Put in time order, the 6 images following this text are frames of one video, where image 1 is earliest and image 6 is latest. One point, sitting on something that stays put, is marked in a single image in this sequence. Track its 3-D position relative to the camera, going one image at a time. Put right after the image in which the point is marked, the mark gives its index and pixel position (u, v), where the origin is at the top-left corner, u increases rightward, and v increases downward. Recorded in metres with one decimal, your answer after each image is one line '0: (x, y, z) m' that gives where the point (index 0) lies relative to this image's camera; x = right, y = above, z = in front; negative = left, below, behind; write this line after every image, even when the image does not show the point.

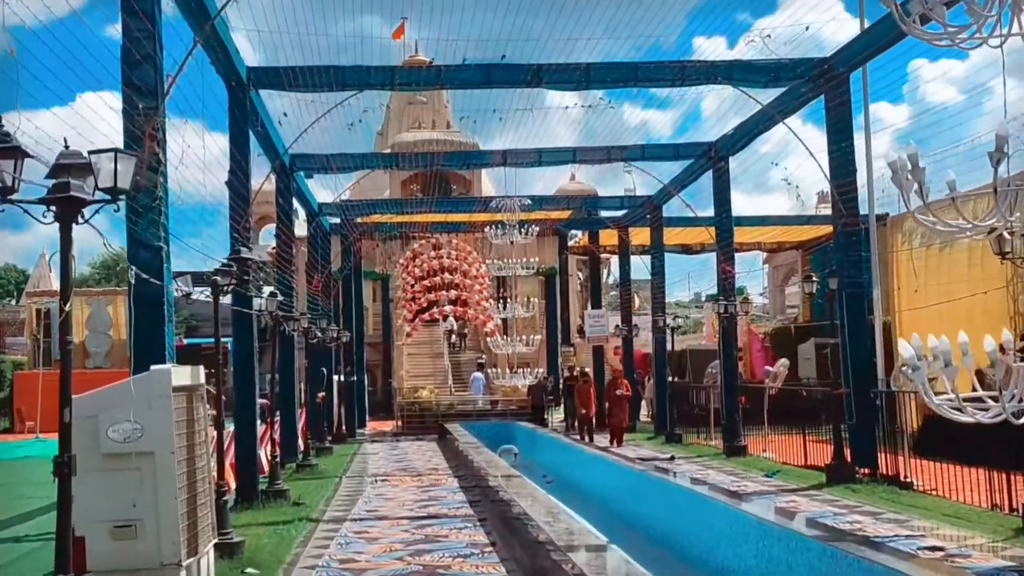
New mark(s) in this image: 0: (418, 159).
0: (-1.4, +1.9, +15.1) m
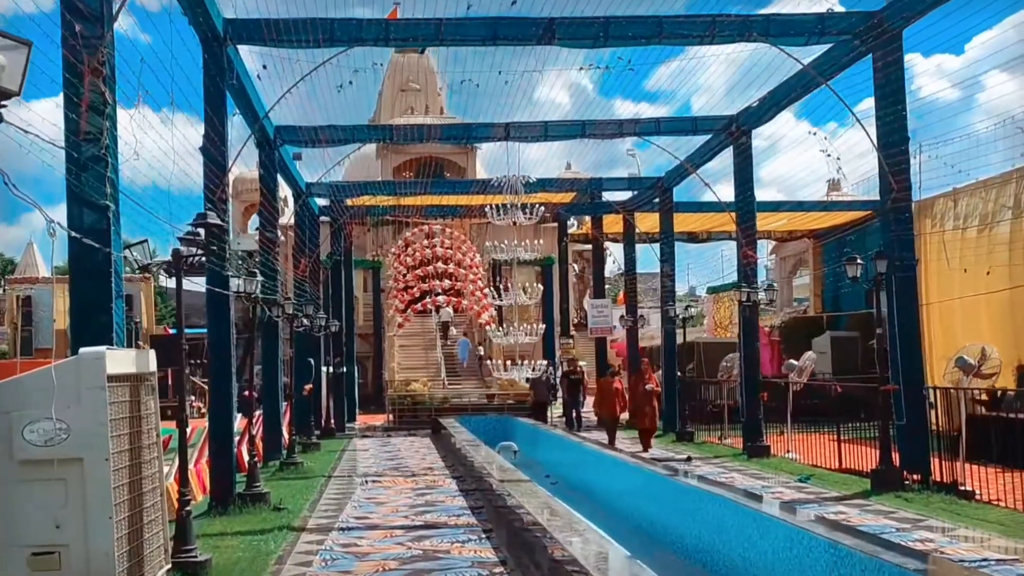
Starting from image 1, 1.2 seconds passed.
0: (-1.4, +2.1, +13.9) m
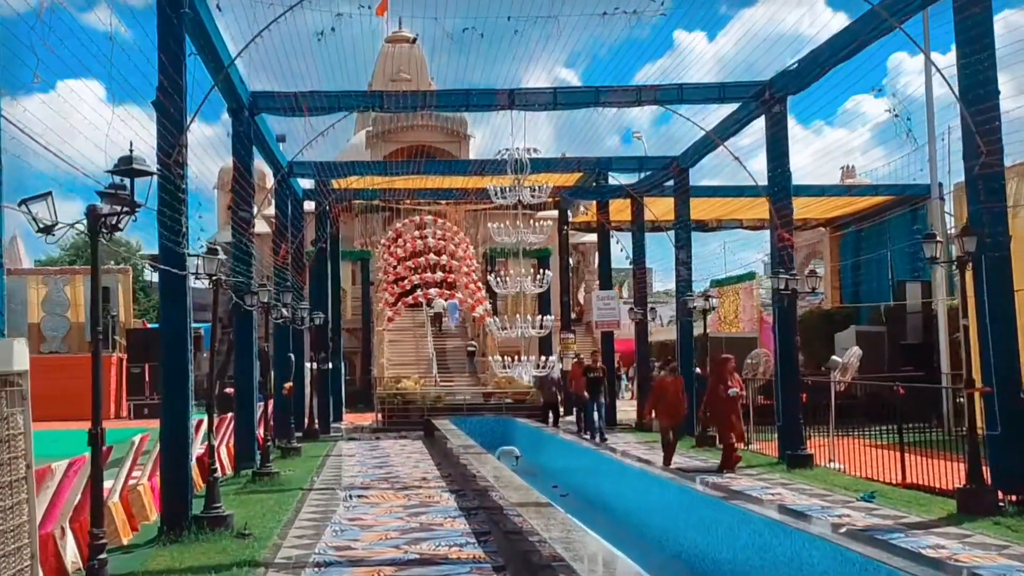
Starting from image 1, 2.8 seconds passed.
0: (-1.3, +2.3, +12.4) m
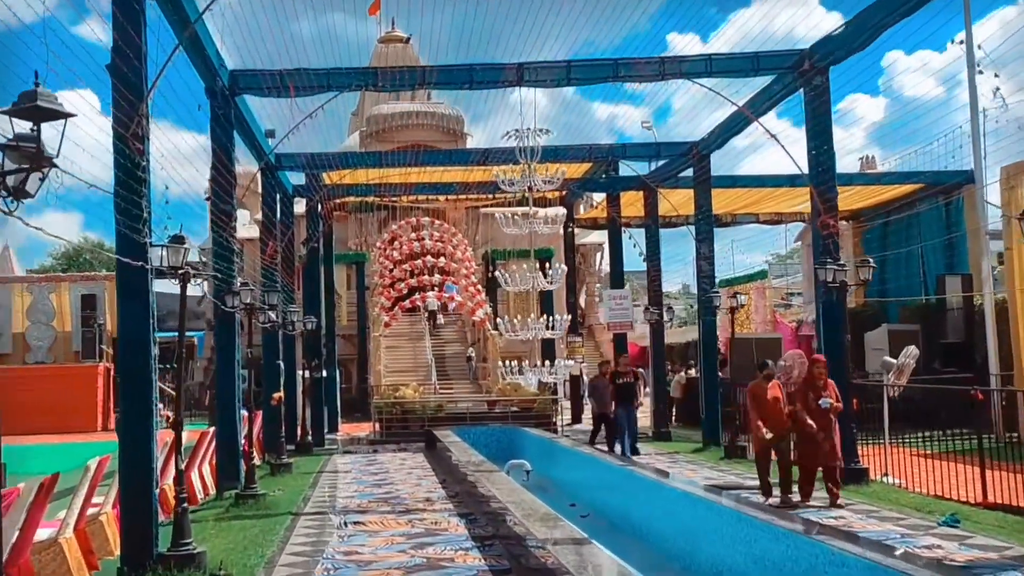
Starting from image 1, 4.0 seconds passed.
0: (-1.2, +2.3, +11.1) m
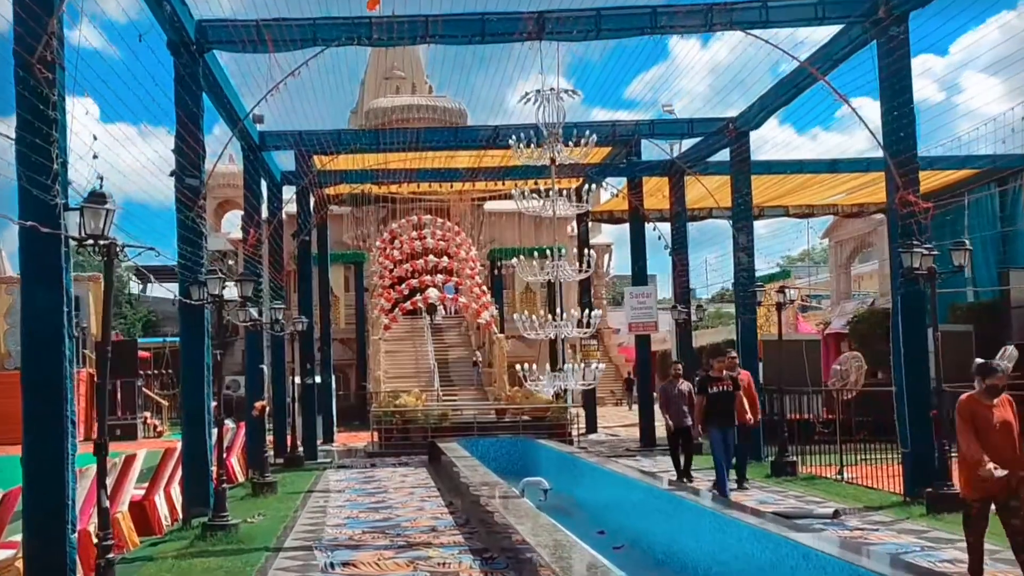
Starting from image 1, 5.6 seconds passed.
0: (-1.1, +2.4, +9.5) m
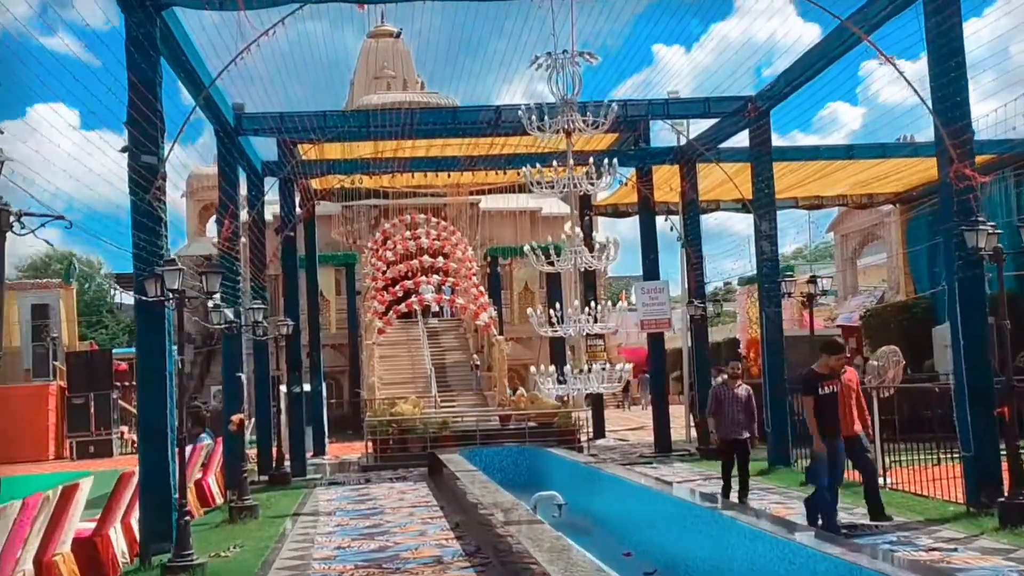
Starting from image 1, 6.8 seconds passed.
0: (-1.0, +2.5, +8.2) m
